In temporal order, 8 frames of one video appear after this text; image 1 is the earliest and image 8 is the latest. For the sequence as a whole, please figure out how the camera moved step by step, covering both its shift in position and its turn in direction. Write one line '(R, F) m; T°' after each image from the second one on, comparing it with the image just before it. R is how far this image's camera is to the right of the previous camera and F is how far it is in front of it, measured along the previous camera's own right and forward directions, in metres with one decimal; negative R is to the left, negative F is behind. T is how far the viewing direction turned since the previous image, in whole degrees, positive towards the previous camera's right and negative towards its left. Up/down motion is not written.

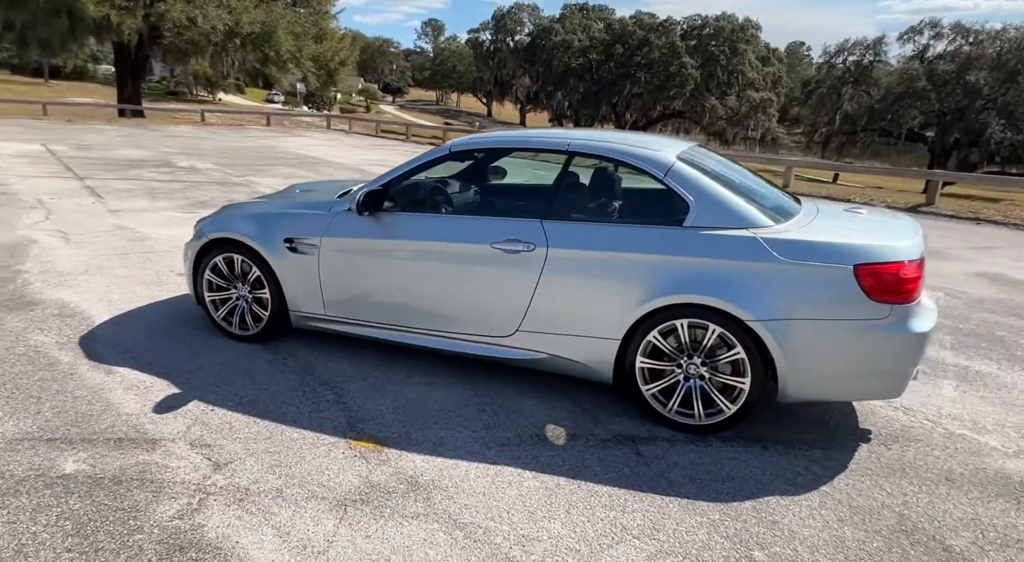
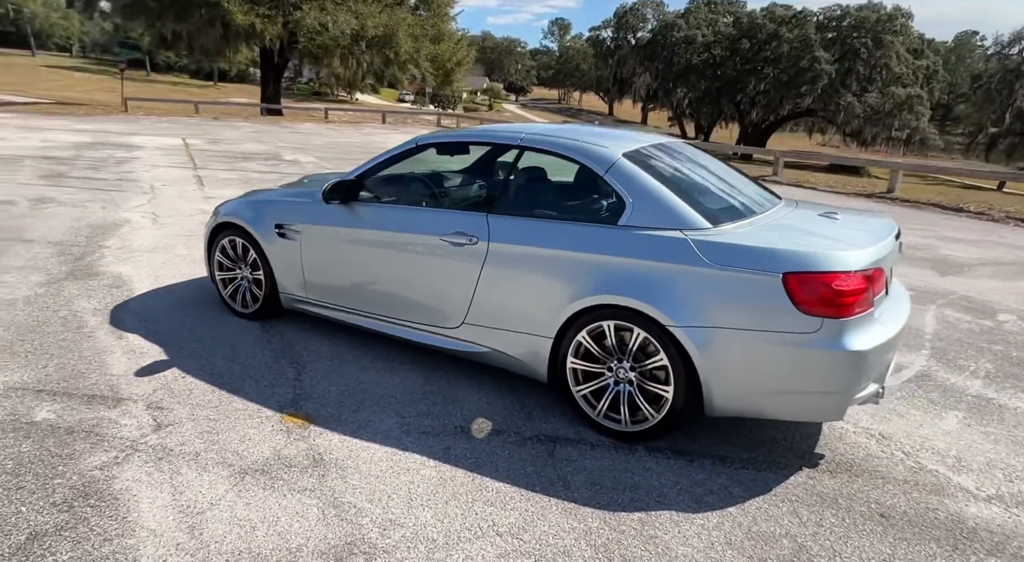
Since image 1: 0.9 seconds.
(+0.9, +0.1) m; -10°
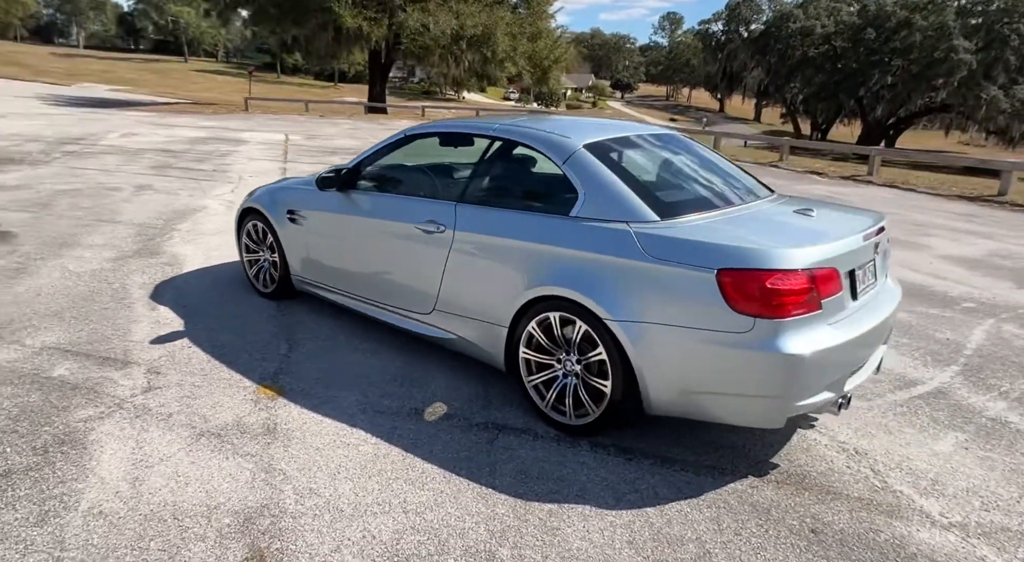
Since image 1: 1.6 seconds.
(+0.7, 0.0) m; -8°
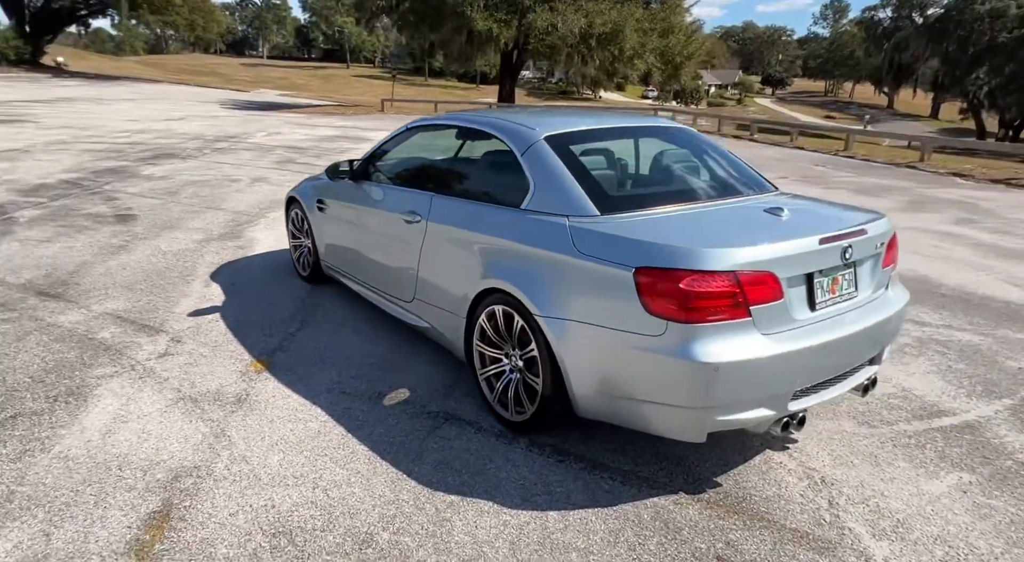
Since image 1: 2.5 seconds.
(+0.8, +0.1) m; -11°
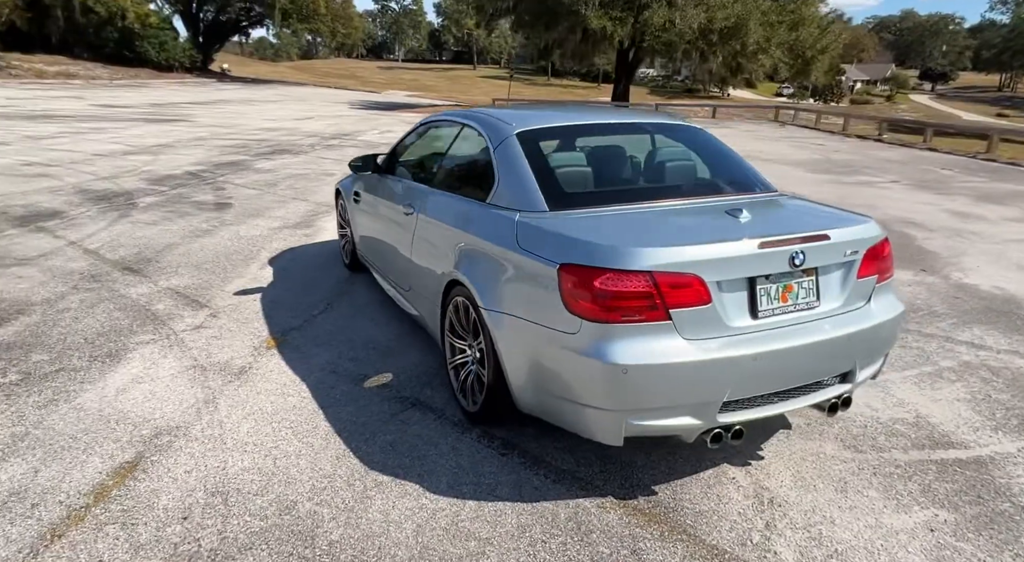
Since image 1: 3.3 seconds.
(+0.7, 0.0) m; -10°
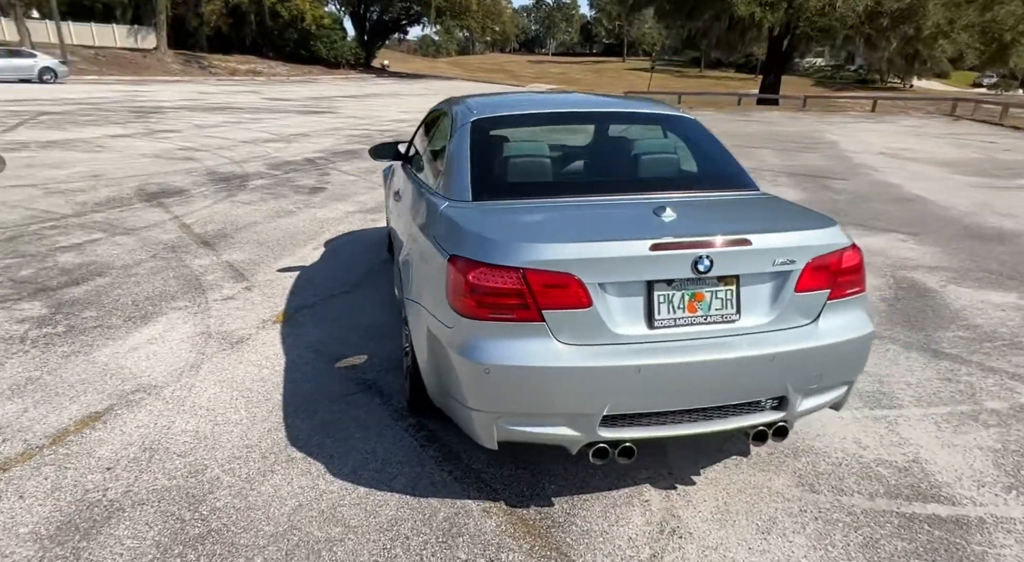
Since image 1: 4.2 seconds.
(+0.8, +0.2) m; -12°
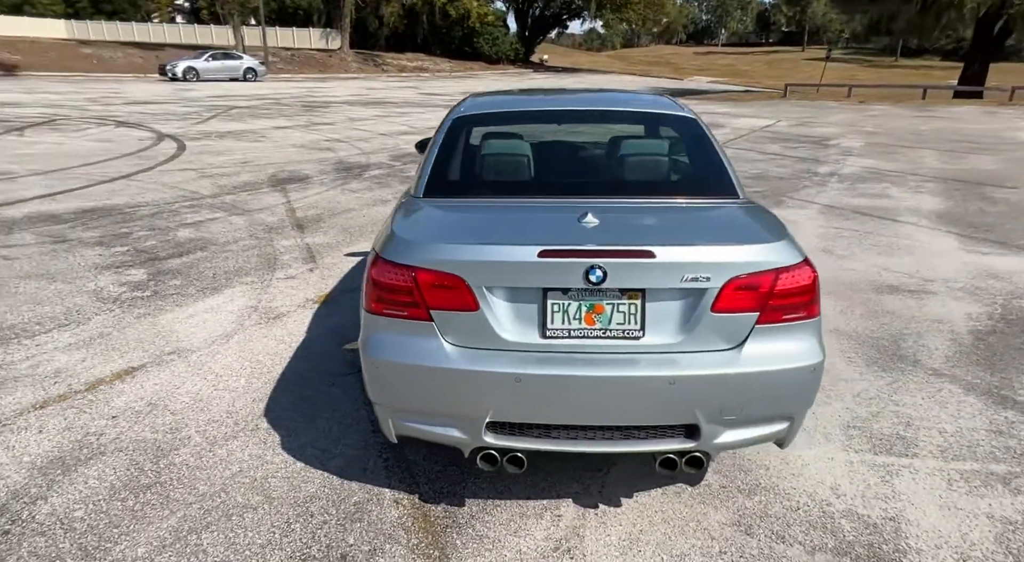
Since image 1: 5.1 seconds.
(+0.8, +0.1) m; -13°
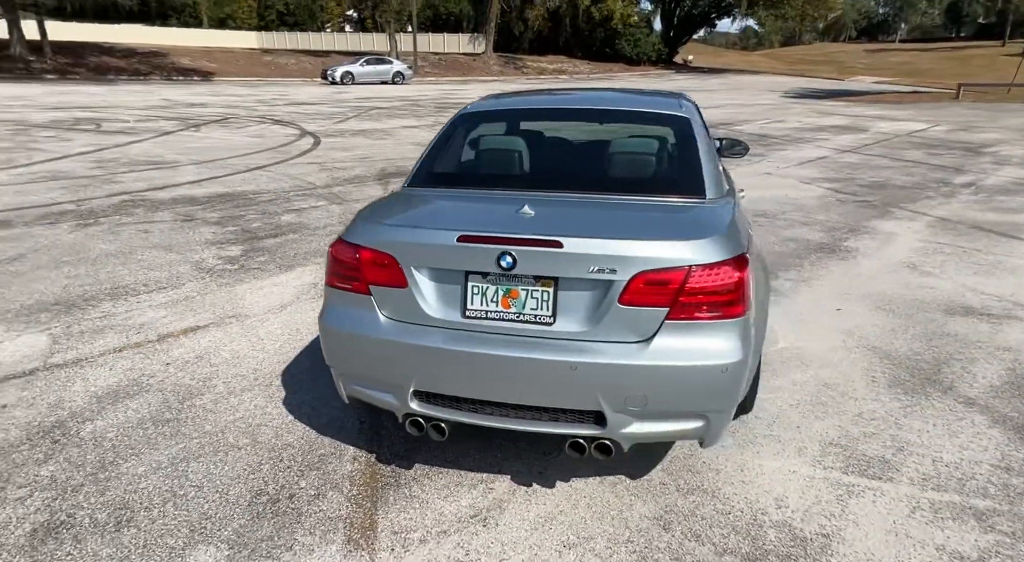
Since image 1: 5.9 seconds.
(+0.7, -0.1) m; -12°
